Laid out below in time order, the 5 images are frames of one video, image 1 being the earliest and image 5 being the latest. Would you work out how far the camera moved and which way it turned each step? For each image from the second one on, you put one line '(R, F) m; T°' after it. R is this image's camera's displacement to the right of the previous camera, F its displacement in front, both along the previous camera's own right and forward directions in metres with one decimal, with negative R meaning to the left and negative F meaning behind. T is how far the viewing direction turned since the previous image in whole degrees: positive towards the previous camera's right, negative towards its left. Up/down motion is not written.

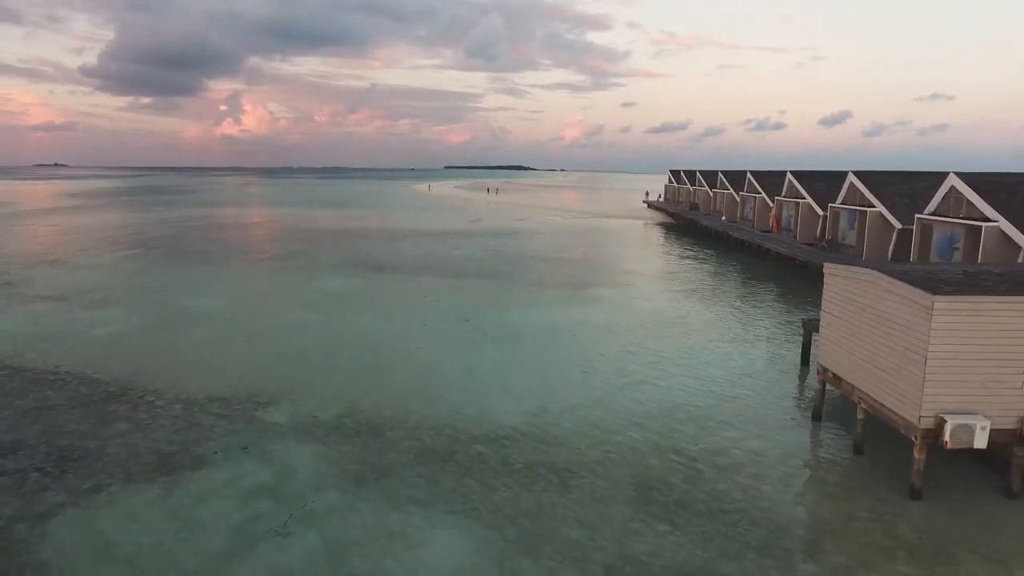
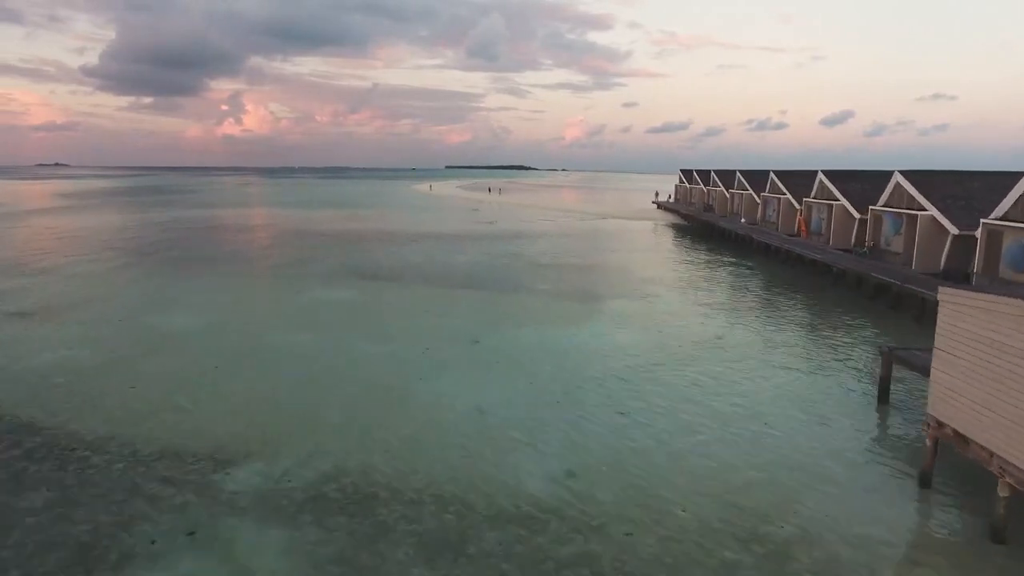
(-0.3, +2.2) m; 0°
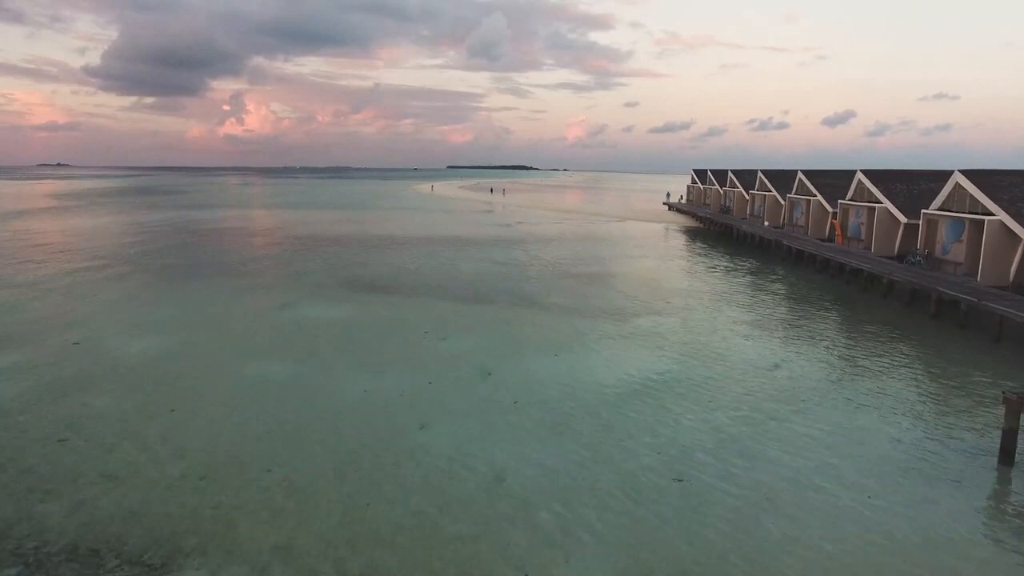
(-0.3, +2.3) m; 0°
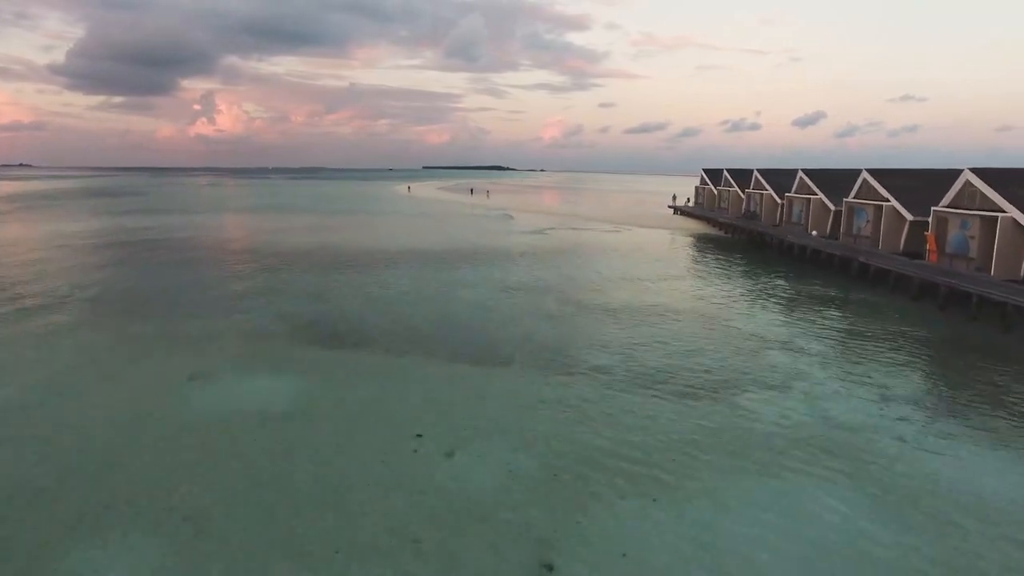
(-1.0, +5.9) m; +2°
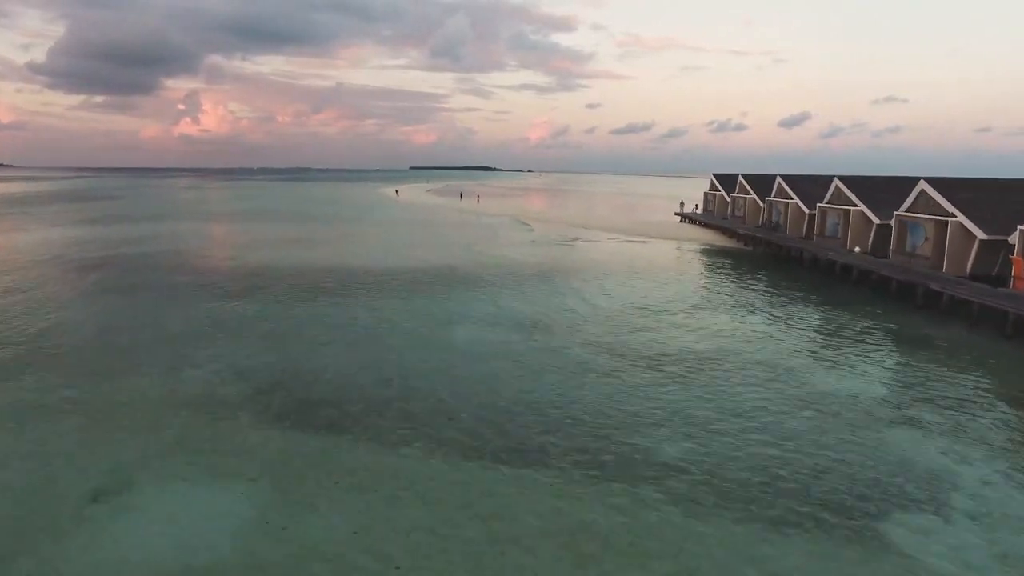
(-0.7, +3.4) m; +1°
